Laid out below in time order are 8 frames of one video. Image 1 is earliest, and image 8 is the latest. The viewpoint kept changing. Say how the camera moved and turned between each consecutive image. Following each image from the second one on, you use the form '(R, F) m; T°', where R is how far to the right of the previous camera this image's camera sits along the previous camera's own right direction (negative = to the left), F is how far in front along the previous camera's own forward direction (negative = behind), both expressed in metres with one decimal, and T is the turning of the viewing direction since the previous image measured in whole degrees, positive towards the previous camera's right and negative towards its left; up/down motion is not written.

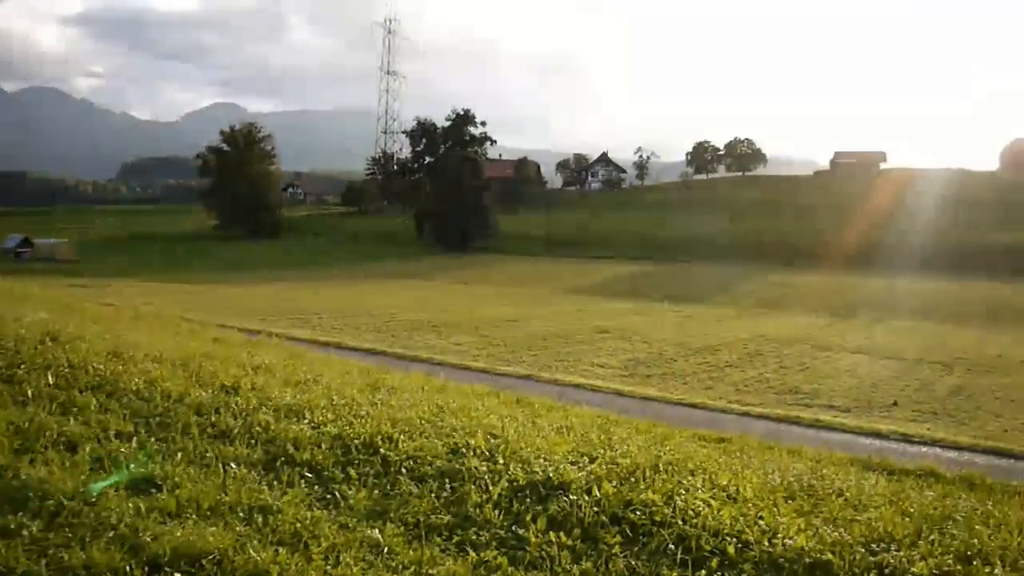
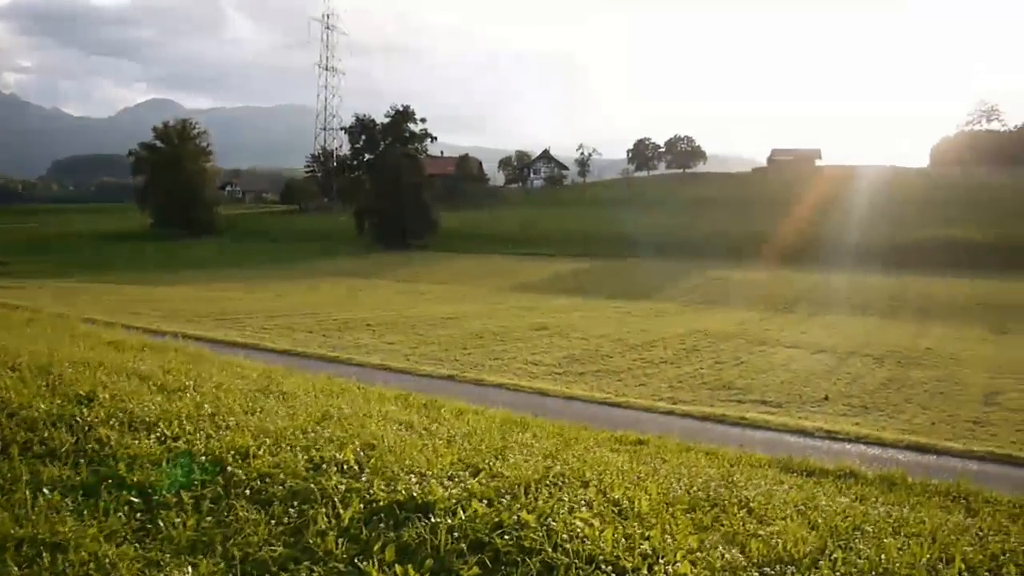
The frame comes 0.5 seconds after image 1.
(+0.3, +0.4) m; +3°
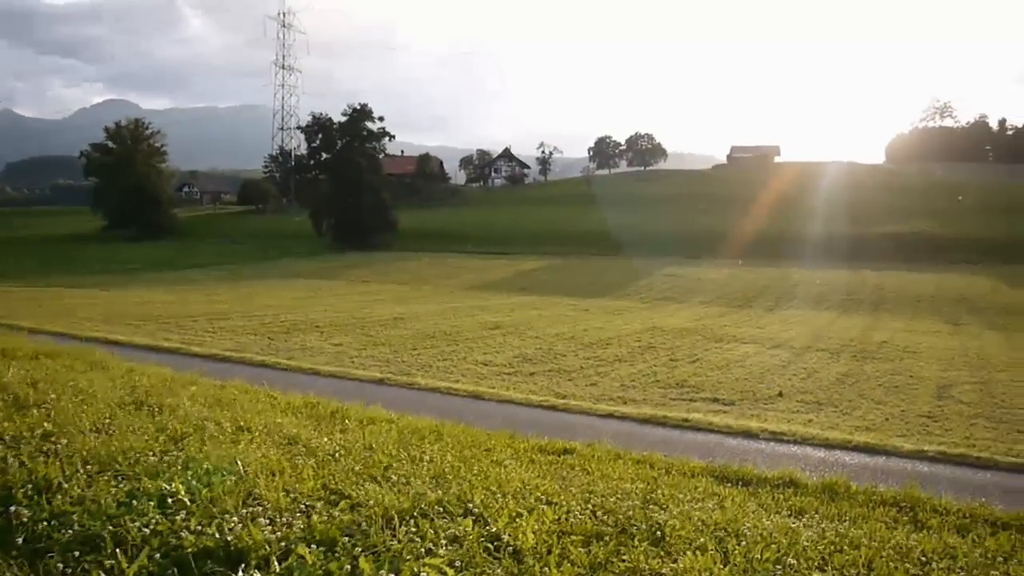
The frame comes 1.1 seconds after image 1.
(+0.3, +0.5) m; +2°
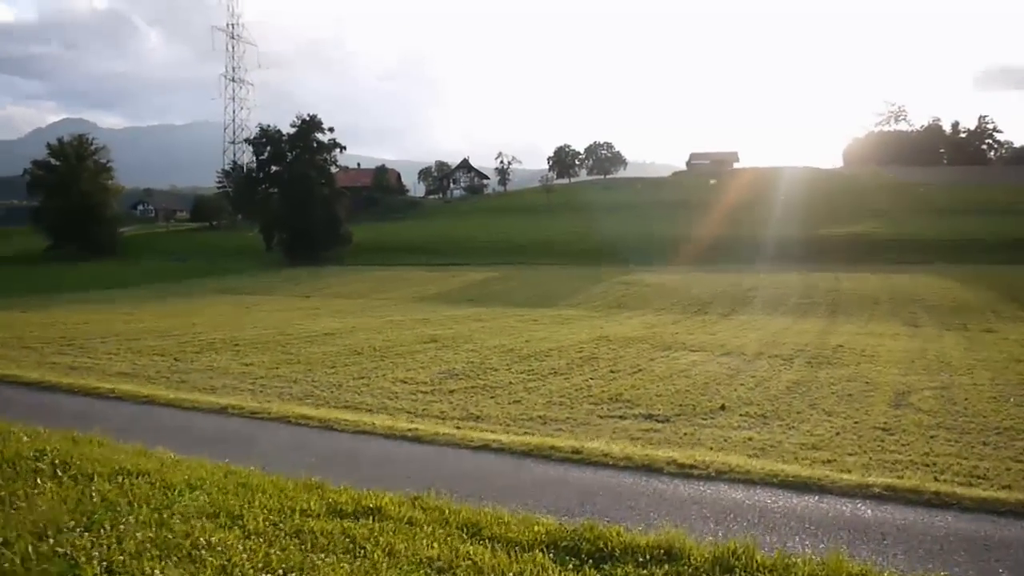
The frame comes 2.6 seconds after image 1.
(+0.9, +1.6) m; +2°
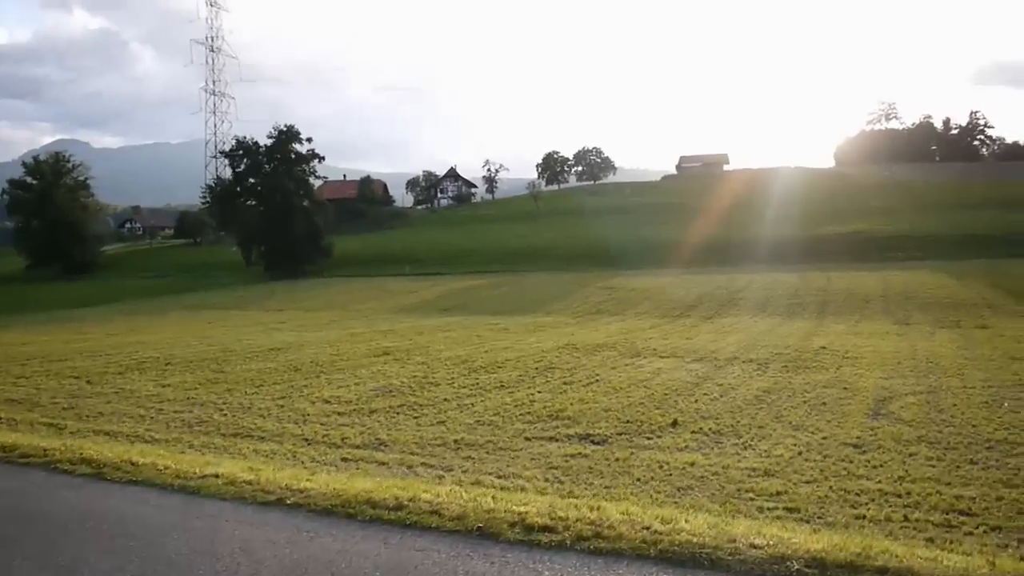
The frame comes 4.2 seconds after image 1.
(+1.1, +1.8) m; 0°
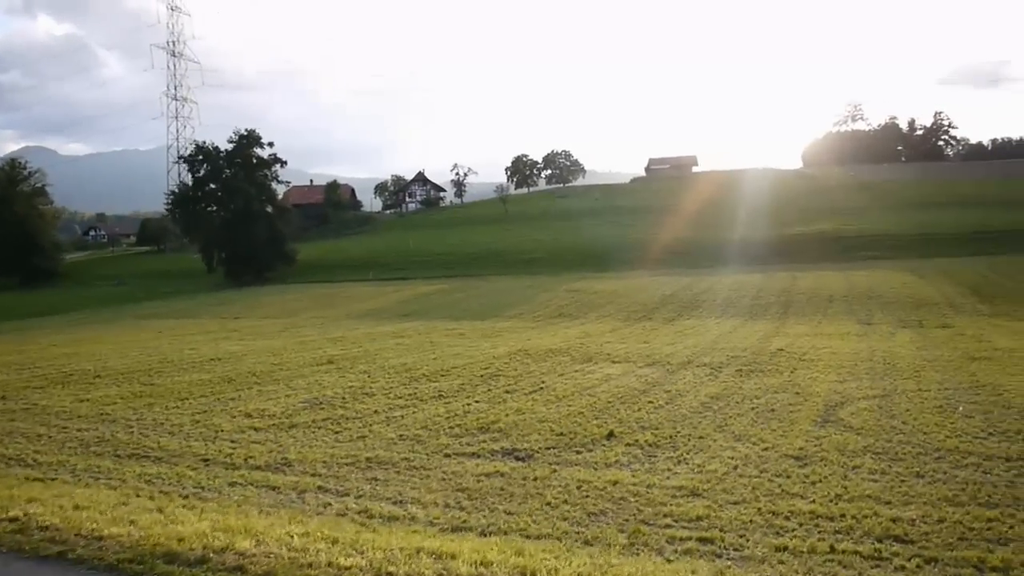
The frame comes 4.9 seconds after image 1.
(+0.6, +0.8) m; +2°
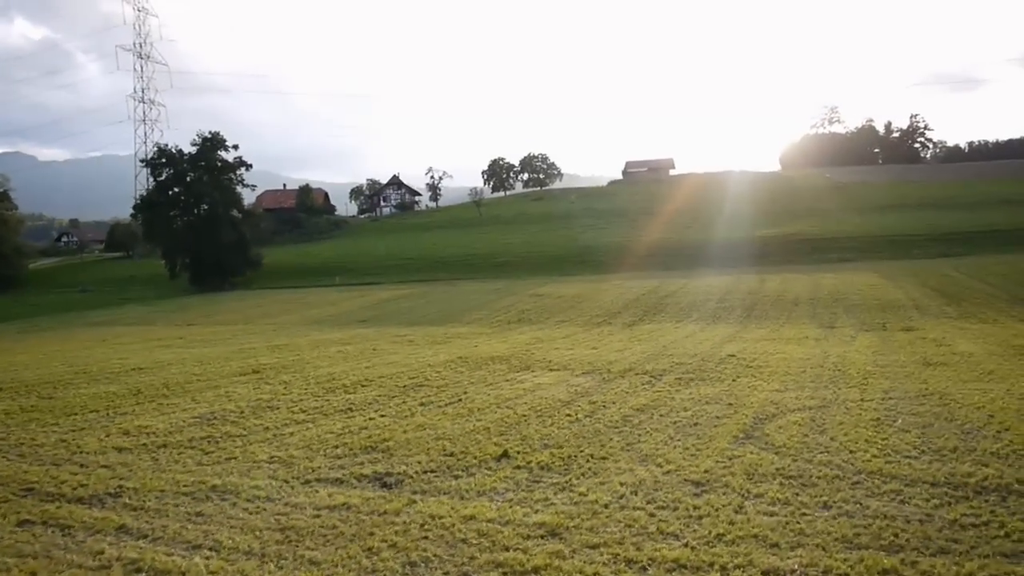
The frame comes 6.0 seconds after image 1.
(+1.1, +1.2) m; +1°
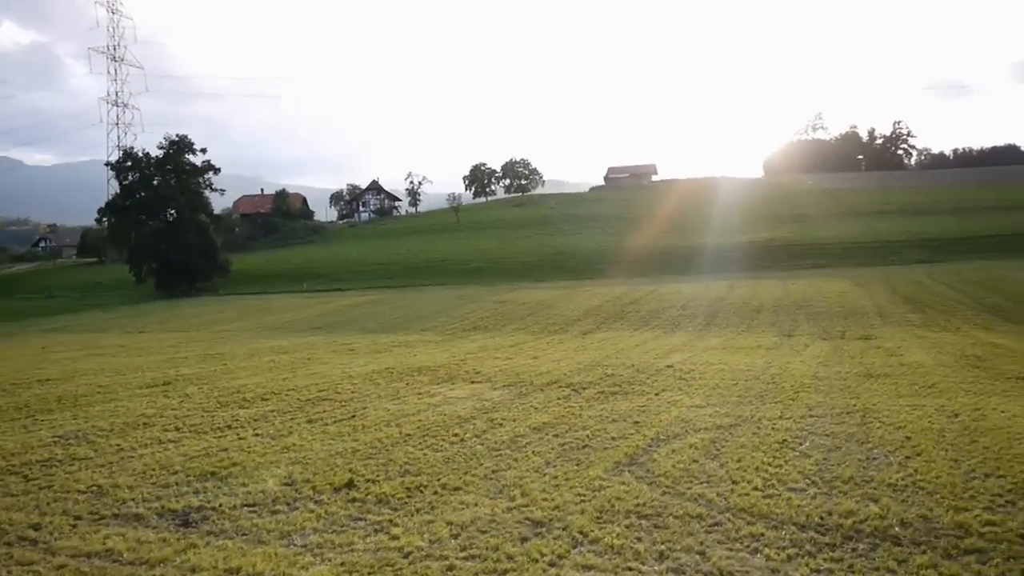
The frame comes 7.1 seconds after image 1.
(+1.4, +1.1) m; +1°
